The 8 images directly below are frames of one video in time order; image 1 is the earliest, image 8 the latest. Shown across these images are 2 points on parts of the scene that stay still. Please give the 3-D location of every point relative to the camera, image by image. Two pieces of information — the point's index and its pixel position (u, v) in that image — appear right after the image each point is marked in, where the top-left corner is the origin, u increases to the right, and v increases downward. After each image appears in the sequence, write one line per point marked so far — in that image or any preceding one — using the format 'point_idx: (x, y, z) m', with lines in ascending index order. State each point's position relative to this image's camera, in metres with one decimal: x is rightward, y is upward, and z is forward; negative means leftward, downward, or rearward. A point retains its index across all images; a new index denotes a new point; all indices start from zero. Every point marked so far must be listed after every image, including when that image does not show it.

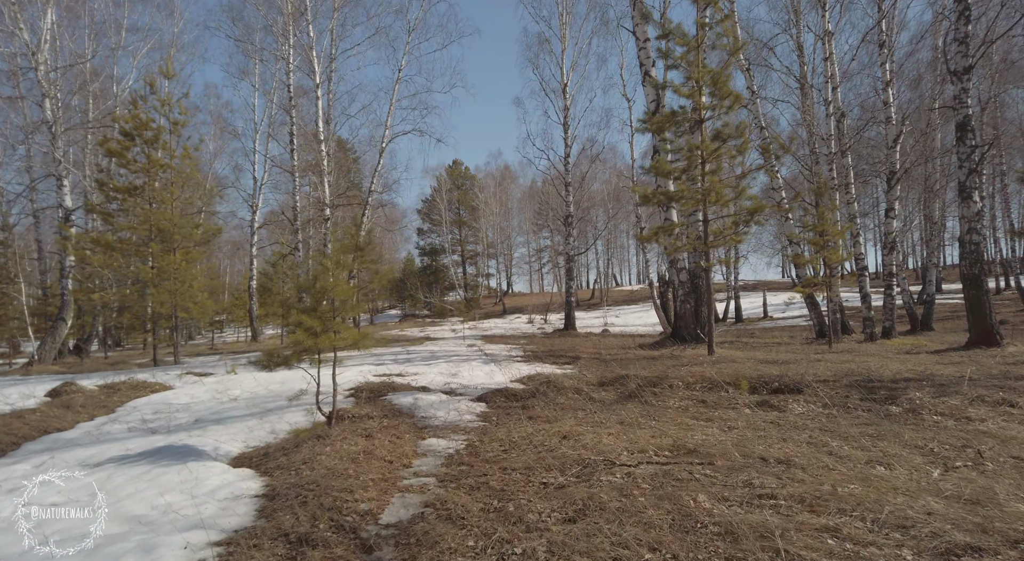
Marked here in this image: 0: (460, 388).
0: (-0.6, -1.2, +6.7) m
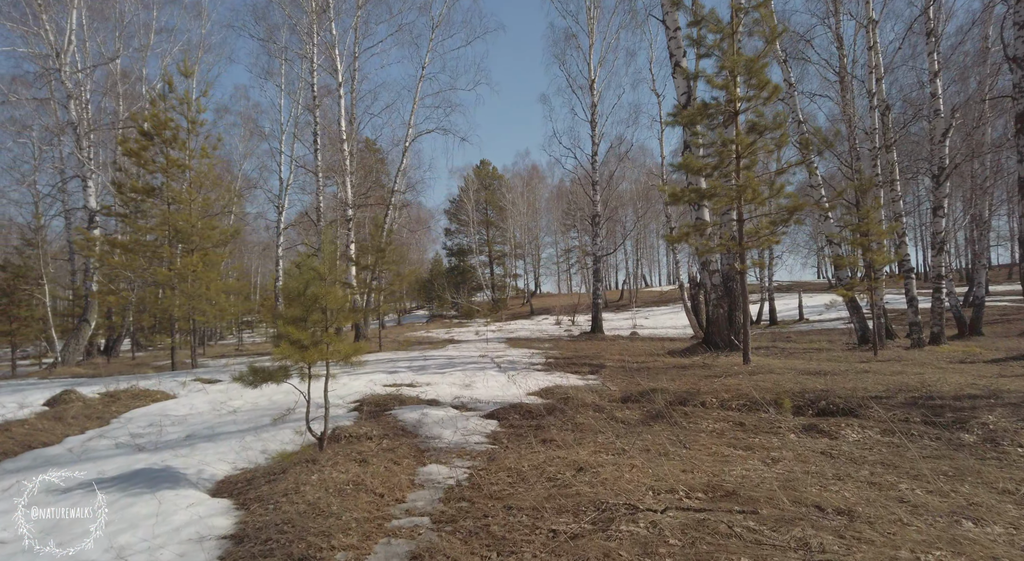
0: (-0.4, -1.2, +6.2) m
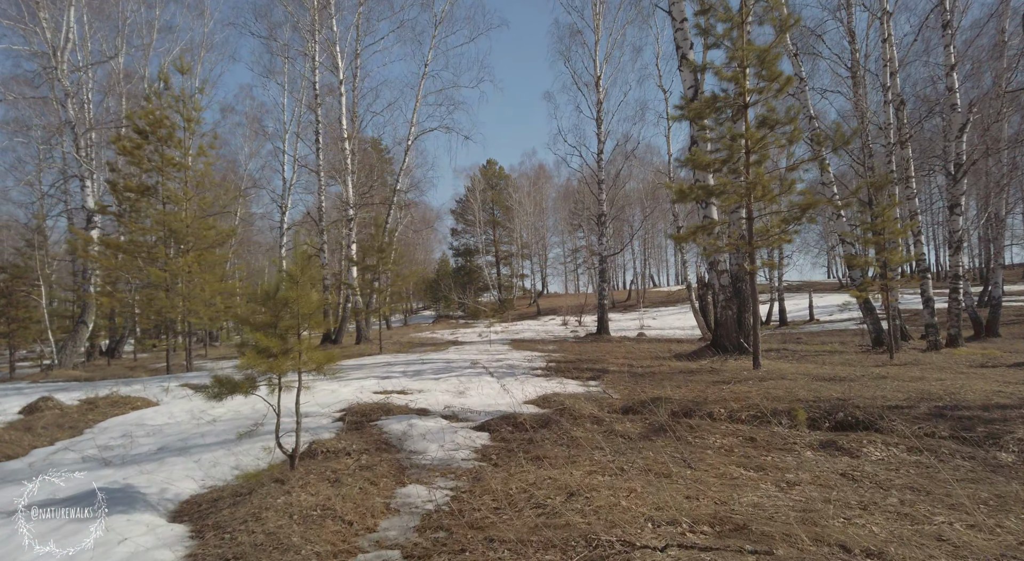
0: (-0.5, -1.2, +5.8) m
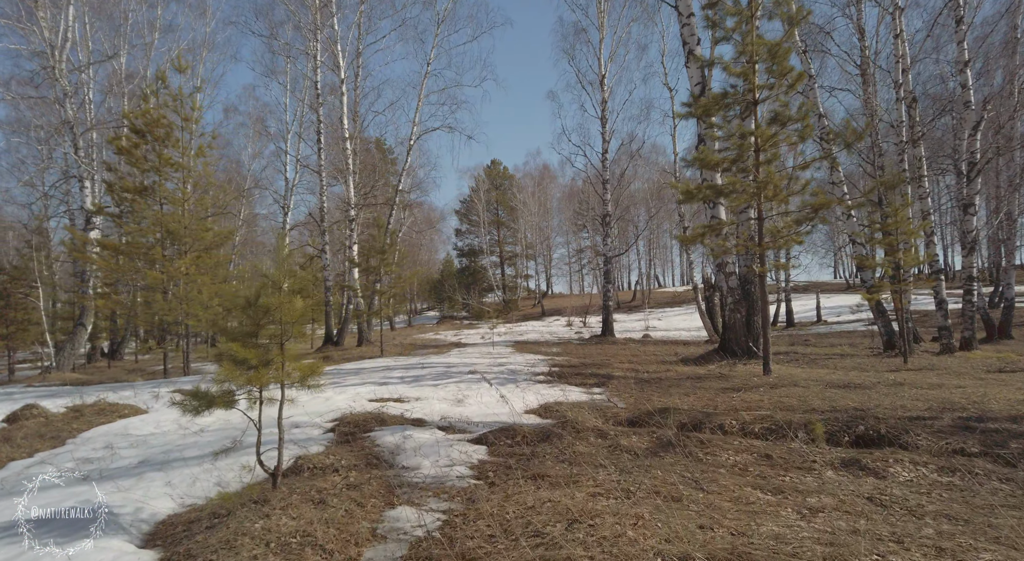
0: (-0.5, -1.3, +5.5) m
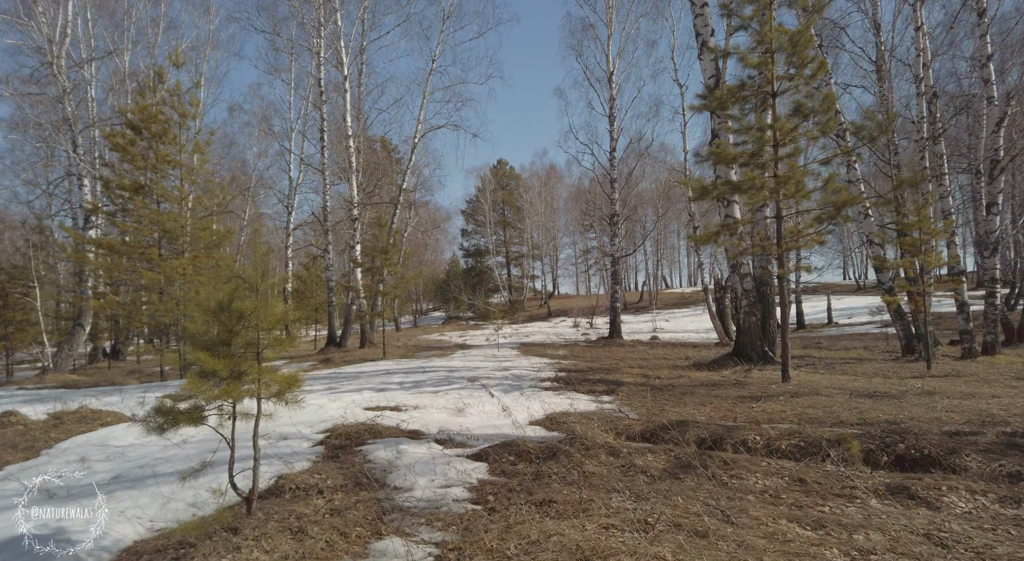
0: (-0.5, -1.3, +5.1) m
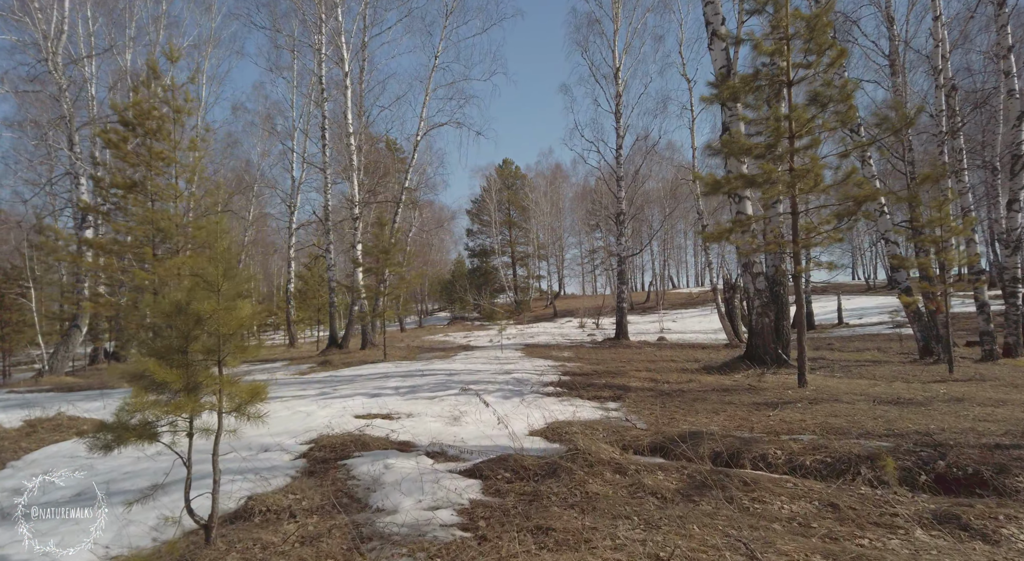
0: (-0.5, -1.3, +4.7) m
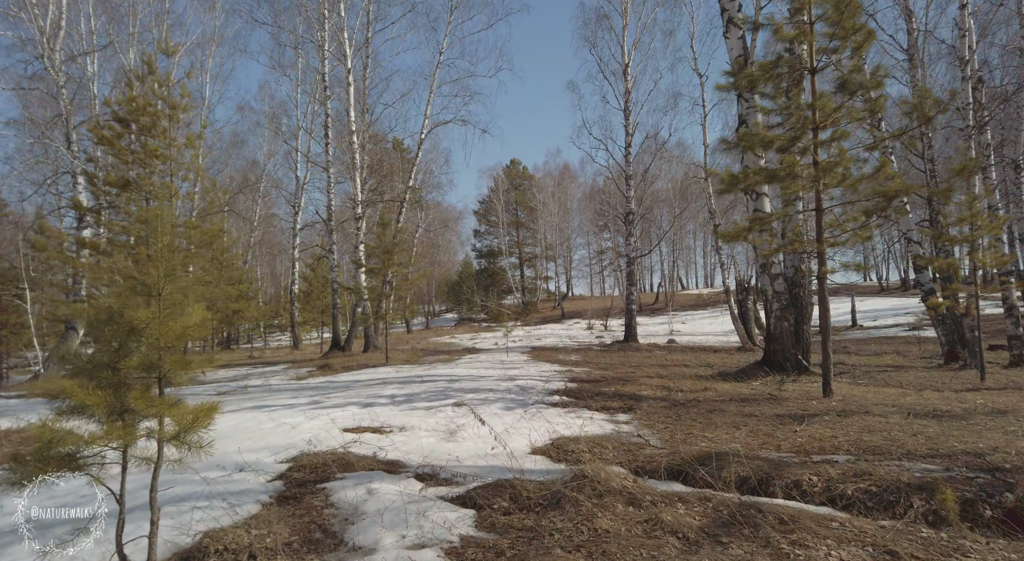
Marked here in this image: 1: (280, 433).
0: (-0.5, -1.3, +4.2) m
1: (-2.0, -1.3, +5.4) m
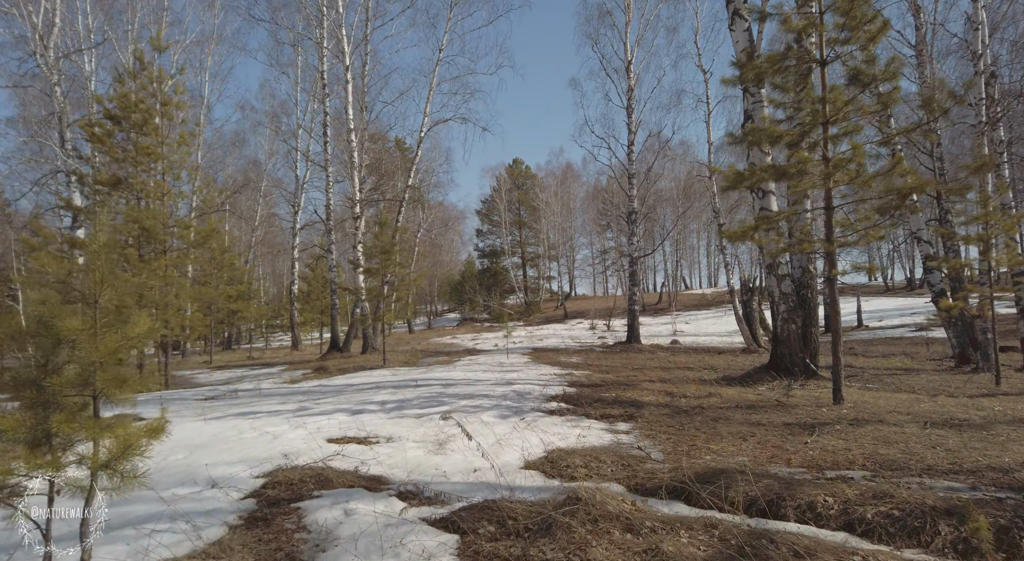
0: (-0.5, -1.3, +3.9) m
1: (-2.1, -1.3, +5.2) m
